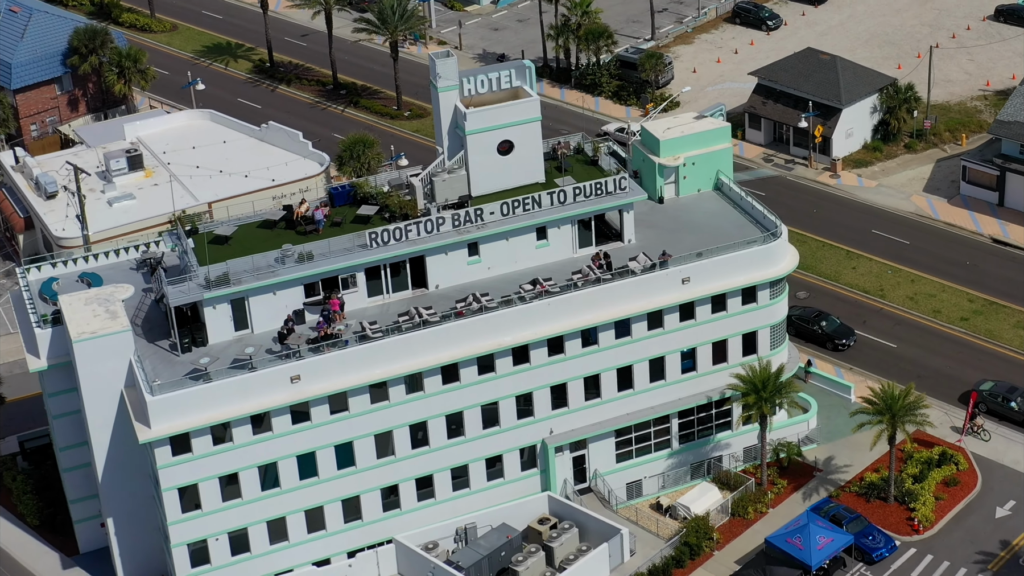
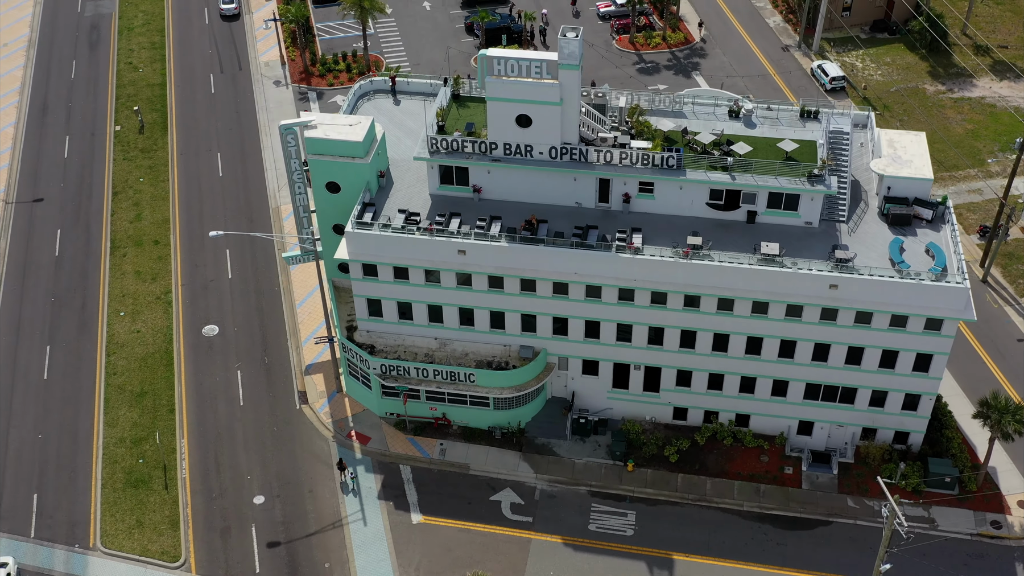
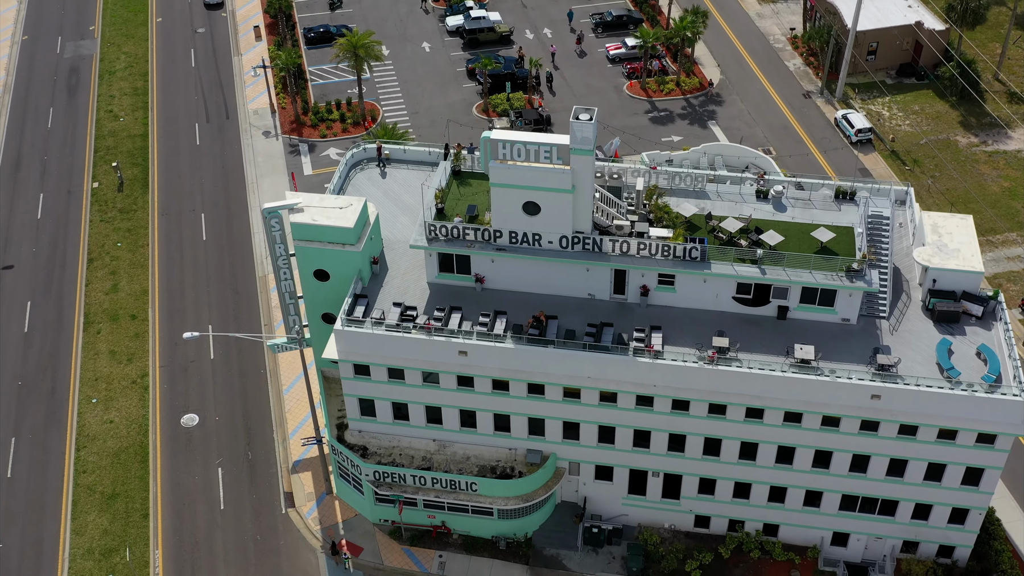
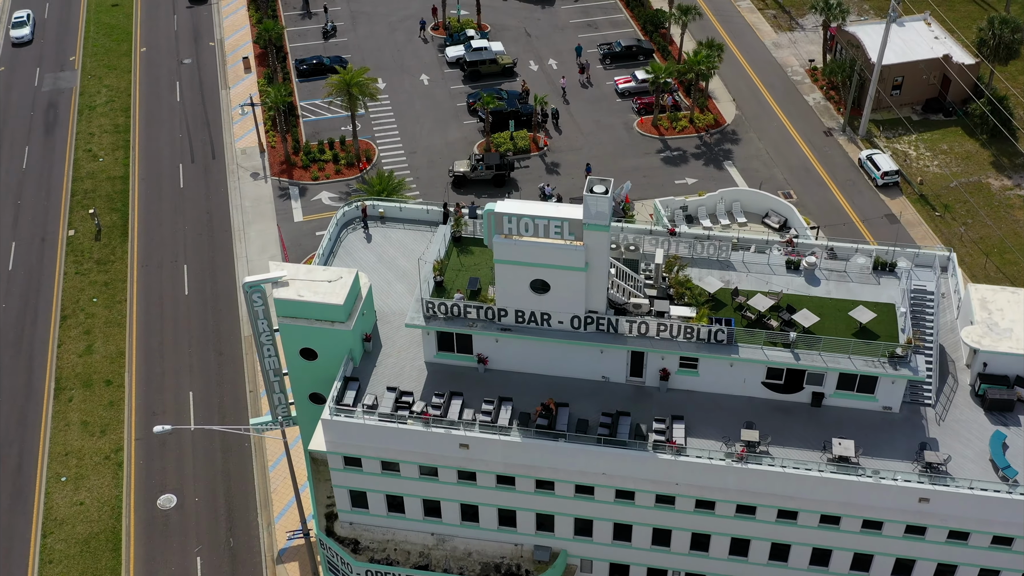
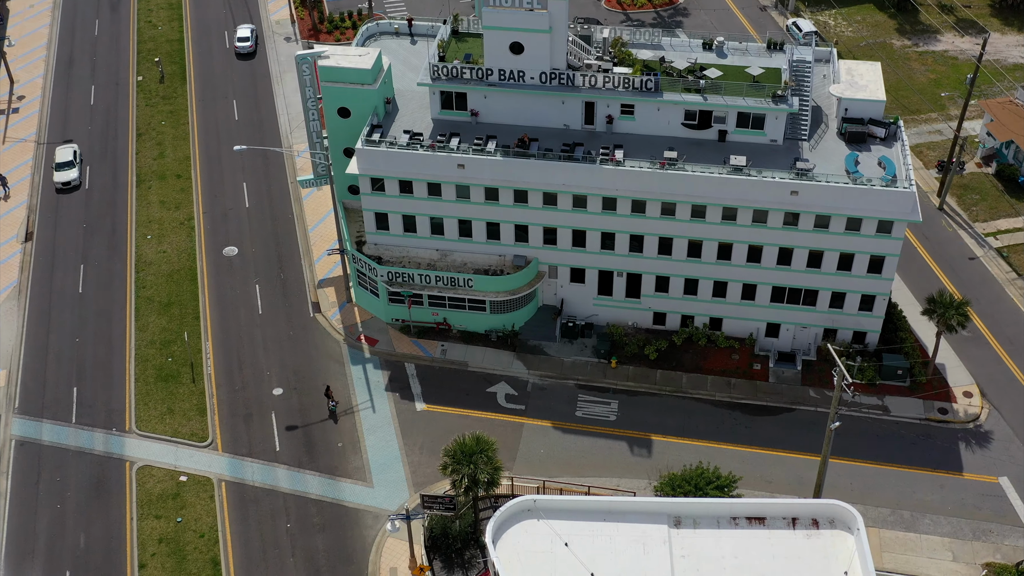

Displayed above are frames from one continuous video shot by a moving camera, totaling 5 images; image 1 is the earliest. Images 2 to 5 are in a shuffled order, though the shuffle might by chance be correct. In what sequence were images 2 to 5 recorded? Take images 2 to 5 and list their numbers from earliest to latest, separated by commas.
5, 2, 3, 4
